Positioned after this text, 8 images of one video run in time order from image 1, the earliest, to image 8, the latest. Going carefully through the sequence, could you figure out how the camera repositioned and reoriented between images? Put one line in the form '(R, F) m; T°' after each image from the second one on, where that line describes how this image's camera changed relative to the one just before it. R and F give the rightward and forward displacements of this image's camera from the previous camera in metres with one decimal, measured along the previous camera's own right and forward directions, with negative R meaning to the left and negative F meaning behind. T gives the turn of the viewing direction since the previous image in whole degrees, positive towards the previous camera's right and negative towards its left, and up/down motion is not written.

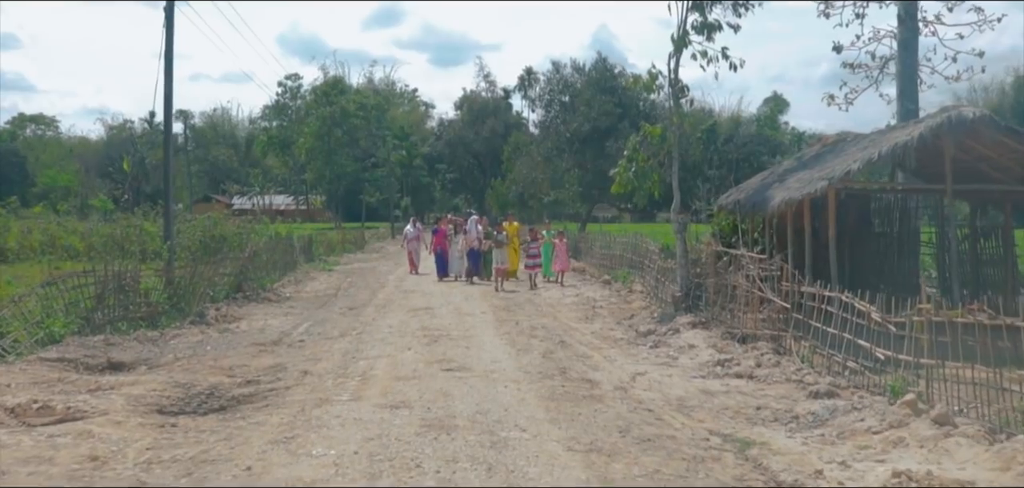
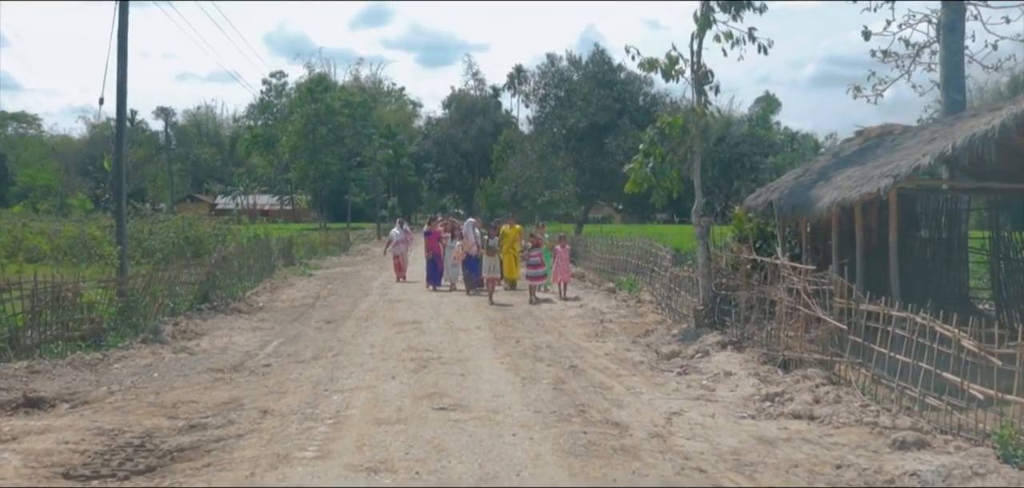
(-0.2, +2.3) m; +1°
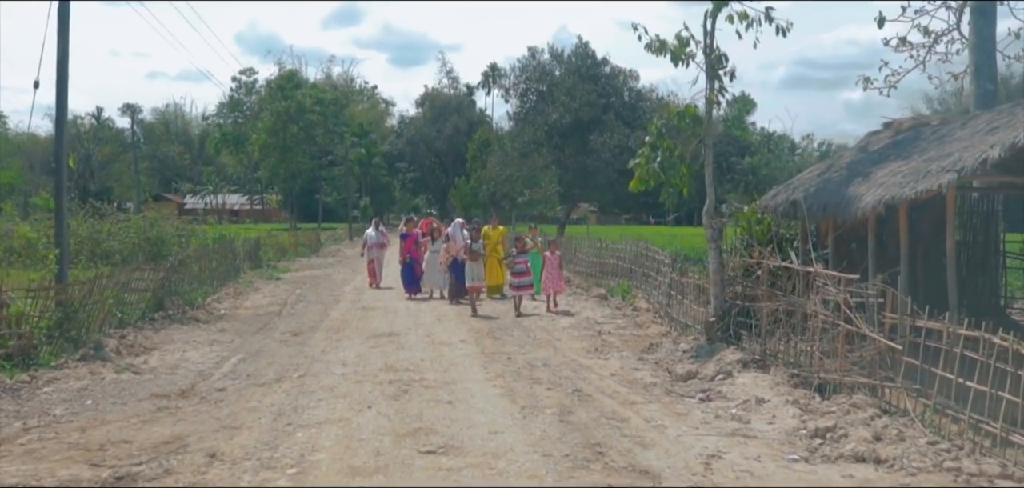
(-0.2, +1.8) m; +1°
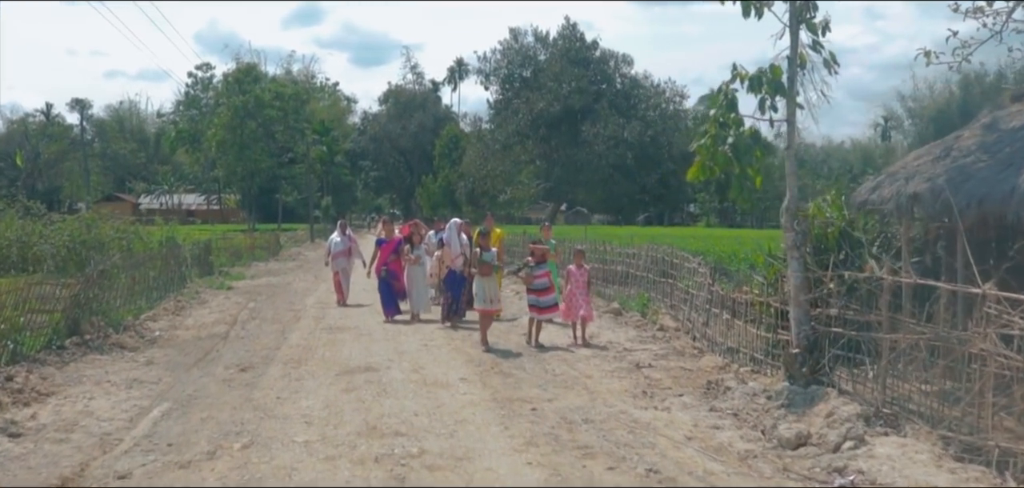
(-0.5, +3.7) m; +2°
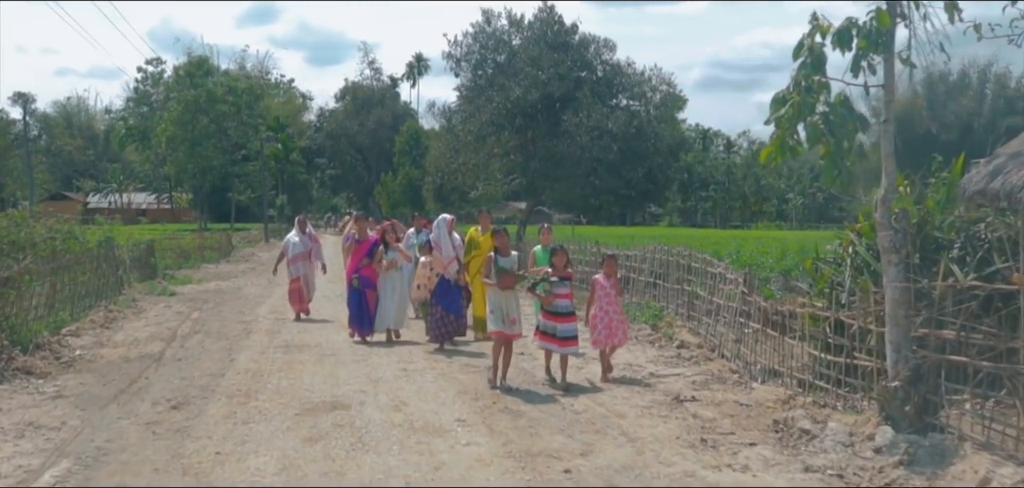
(-0.4, +2.7) m; +2°
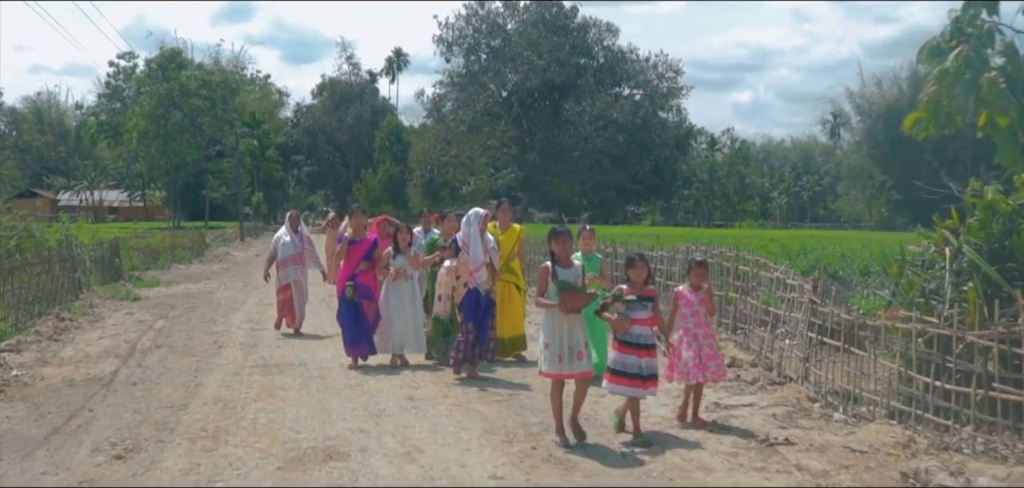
(-0.4, +2.2) m; +1°
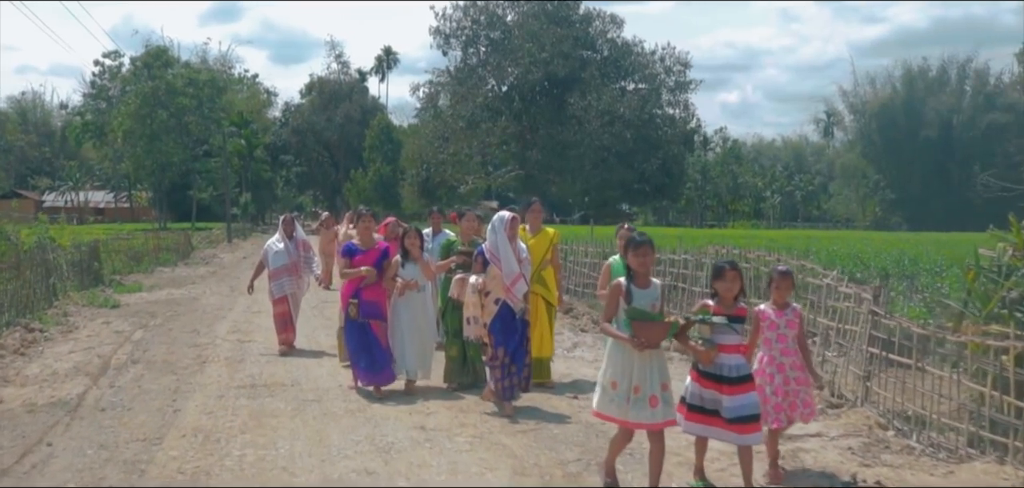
(-0.3, +1.3) m; +1°
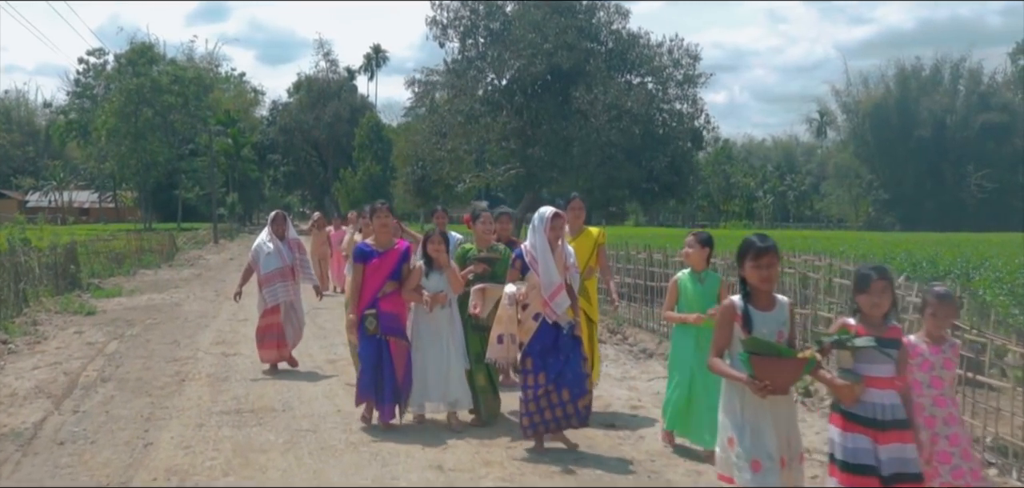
(-0.3, +1.3) m; +1°
